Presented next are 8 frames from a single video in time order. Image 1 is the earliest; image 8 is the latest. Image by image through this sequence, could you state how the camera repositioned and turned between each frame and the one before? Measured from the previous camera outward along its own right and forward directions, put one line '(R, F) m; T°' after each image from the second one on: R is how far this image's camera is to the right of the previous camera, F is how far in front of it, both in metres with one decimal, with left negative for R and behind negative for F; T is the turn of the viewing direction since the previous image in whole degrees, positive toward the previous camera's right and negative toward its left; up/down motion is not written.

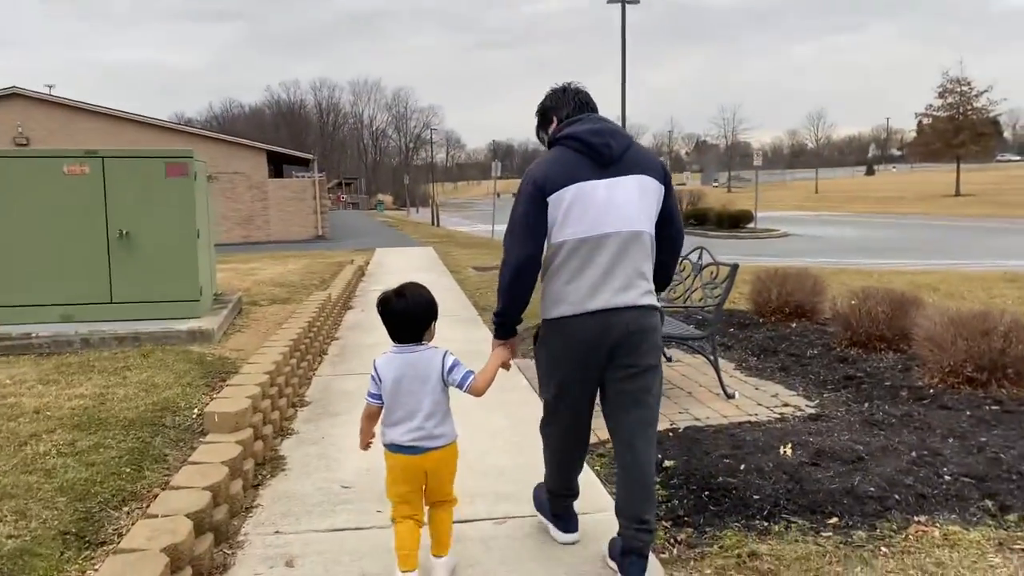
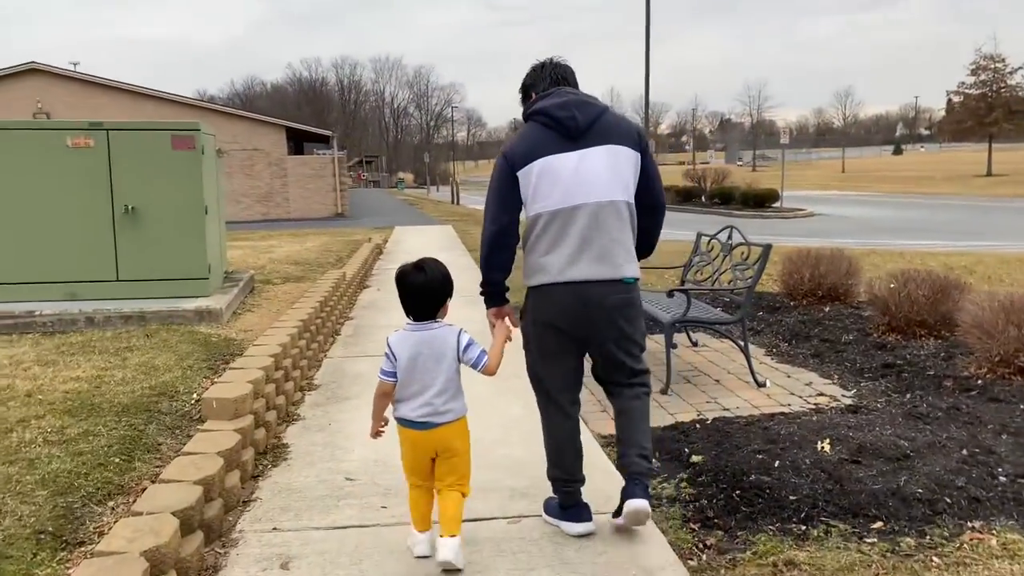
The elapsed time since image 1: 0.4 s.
(0.0, +0.3) m; -1°
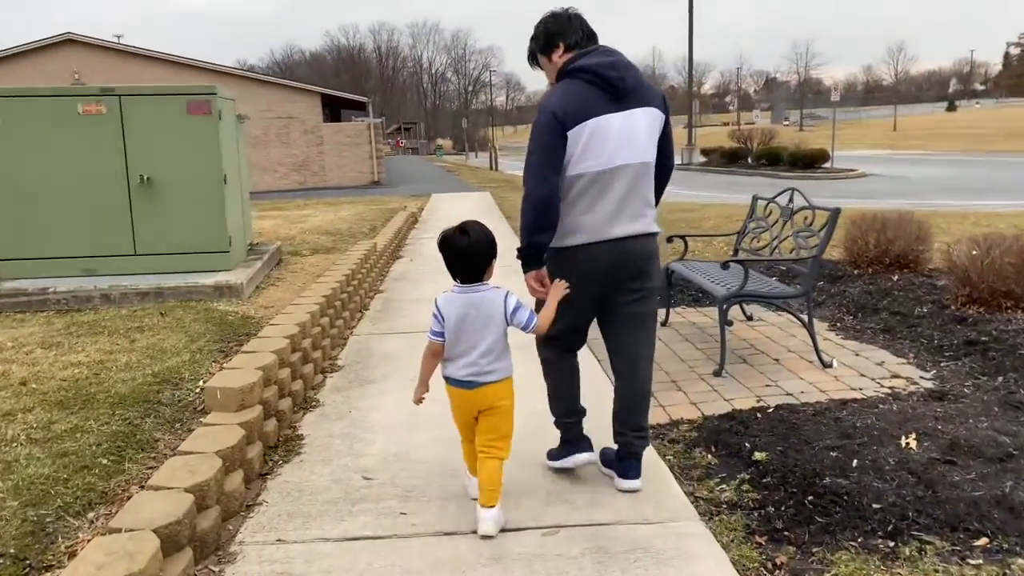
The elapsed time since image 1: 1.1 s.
(0.0, +0.4) m; -3°
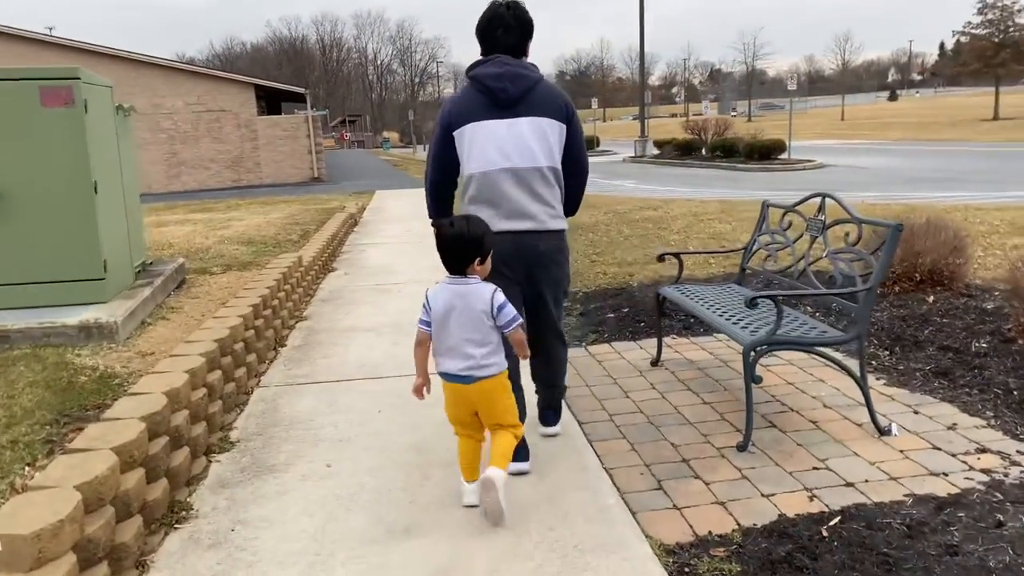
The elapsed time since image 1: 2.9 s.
(0.0, +1.2) m; +3°
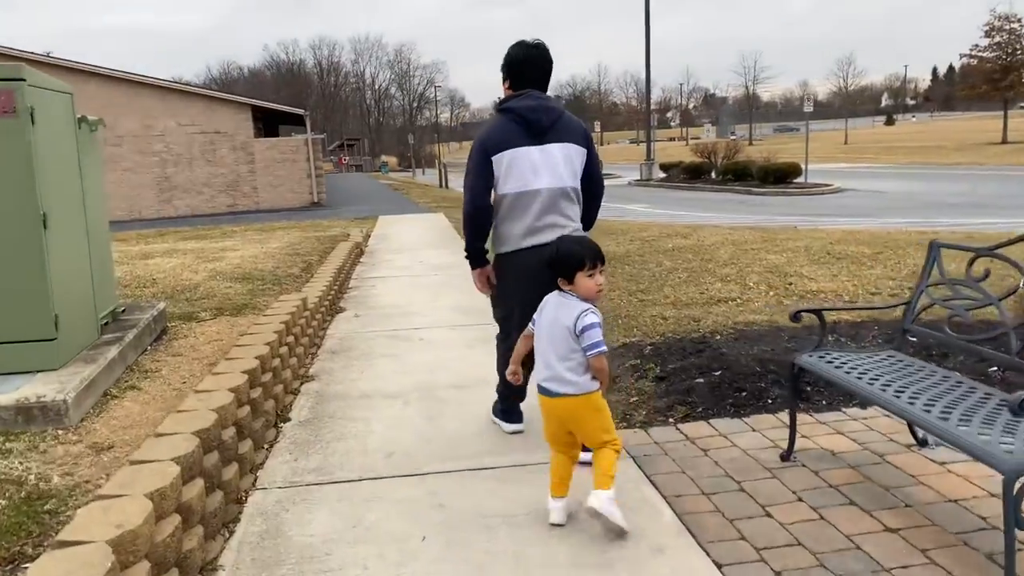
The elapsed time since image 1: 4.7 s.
(-0.3, +1.1) m; 0°
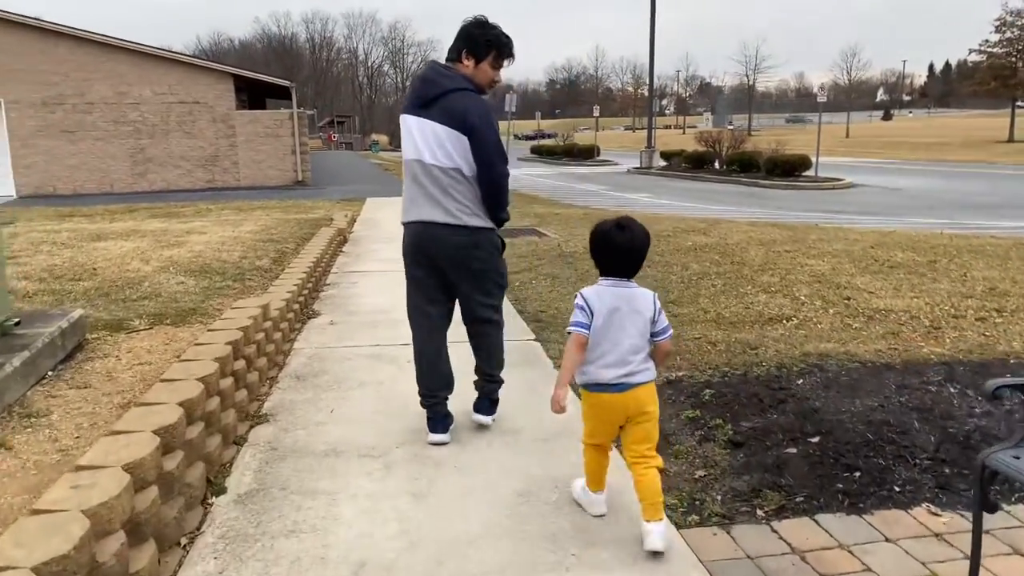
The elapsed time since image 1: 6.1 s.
(-0.1, +1.2) m; +1°
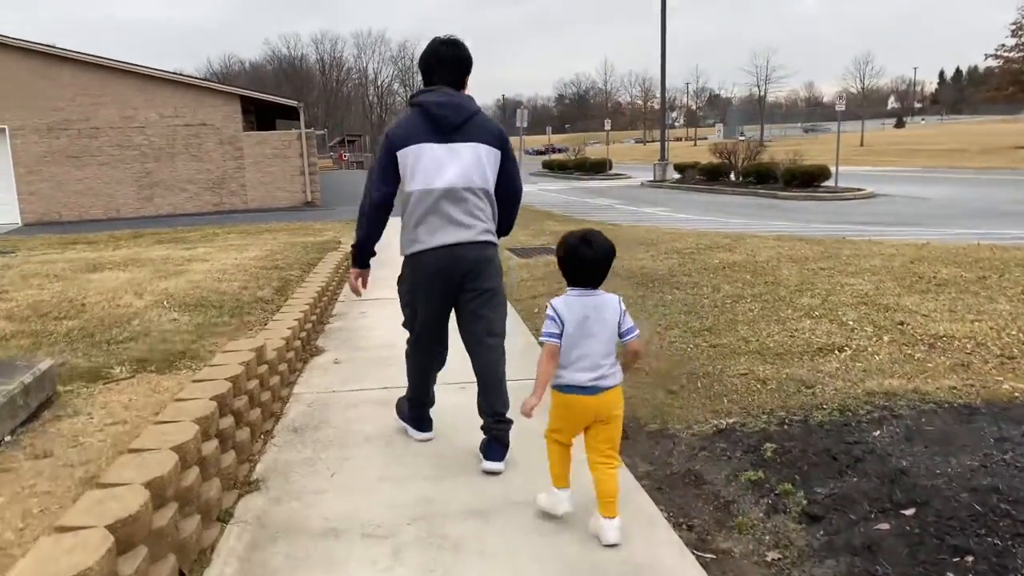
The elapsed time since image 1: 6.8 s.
(0.0, +0.5) m; -1°
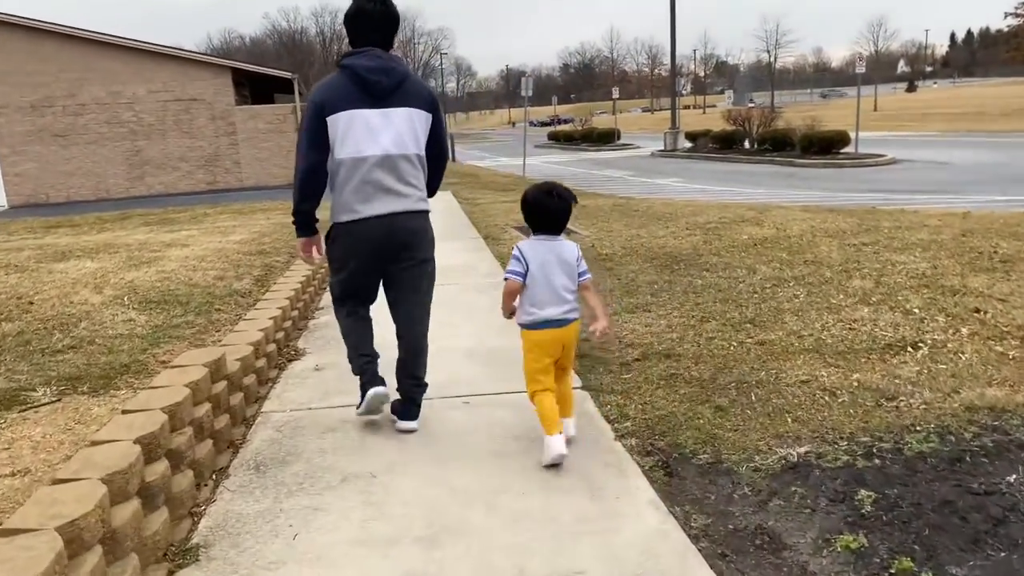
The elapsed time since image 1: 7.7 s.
(0.0, +0.8) m; -1°
